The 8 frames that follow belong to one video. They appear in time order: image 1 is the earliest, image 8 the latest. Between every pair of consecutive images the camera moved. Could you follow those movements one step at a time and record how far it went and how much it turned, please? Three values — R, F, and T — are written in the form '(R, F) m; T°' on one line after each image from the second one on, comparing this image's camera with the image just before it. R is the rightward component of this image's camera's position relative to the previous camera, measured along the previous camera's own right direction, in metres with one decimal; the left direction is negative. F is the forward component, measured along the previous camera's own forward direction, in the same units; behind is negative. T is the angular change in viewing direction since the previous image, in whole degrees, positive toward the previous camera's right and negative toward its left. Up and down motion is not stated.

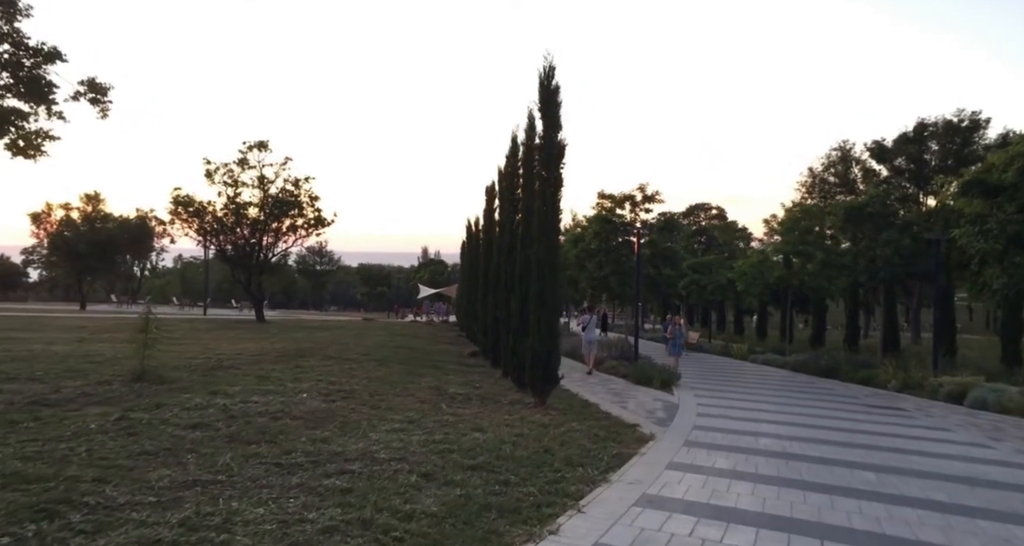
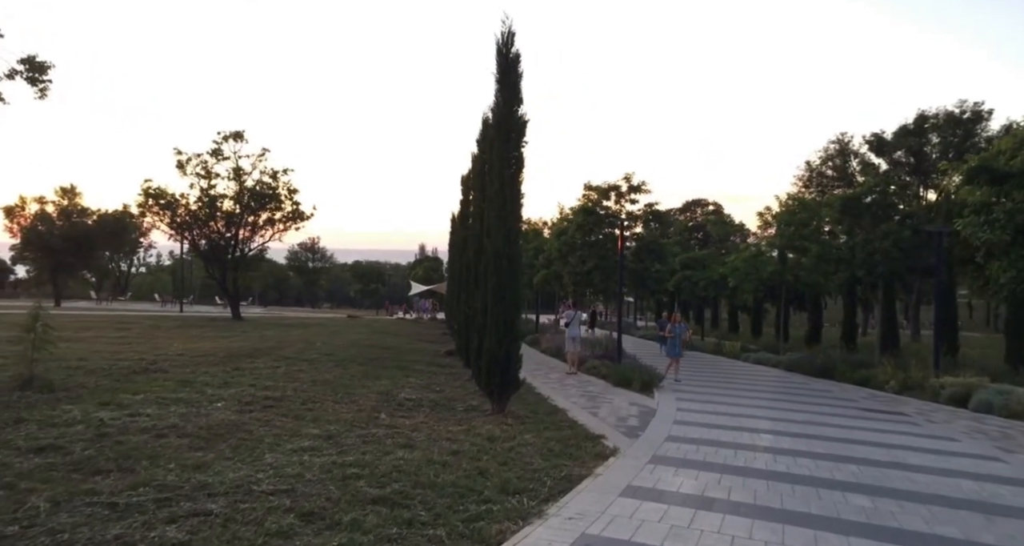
(+0.6, +1.1) m; 0°
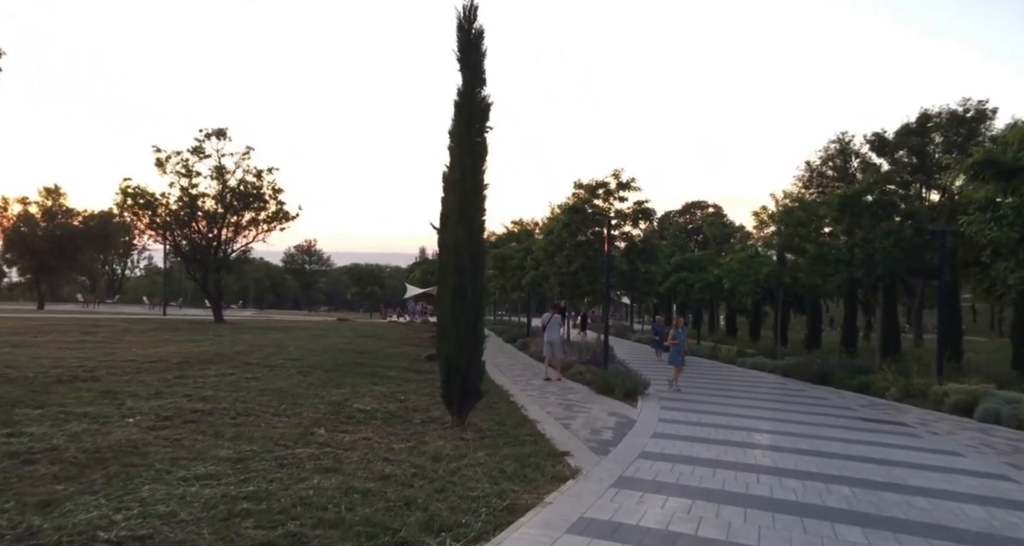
(+0.5, +0.8) m; 0°
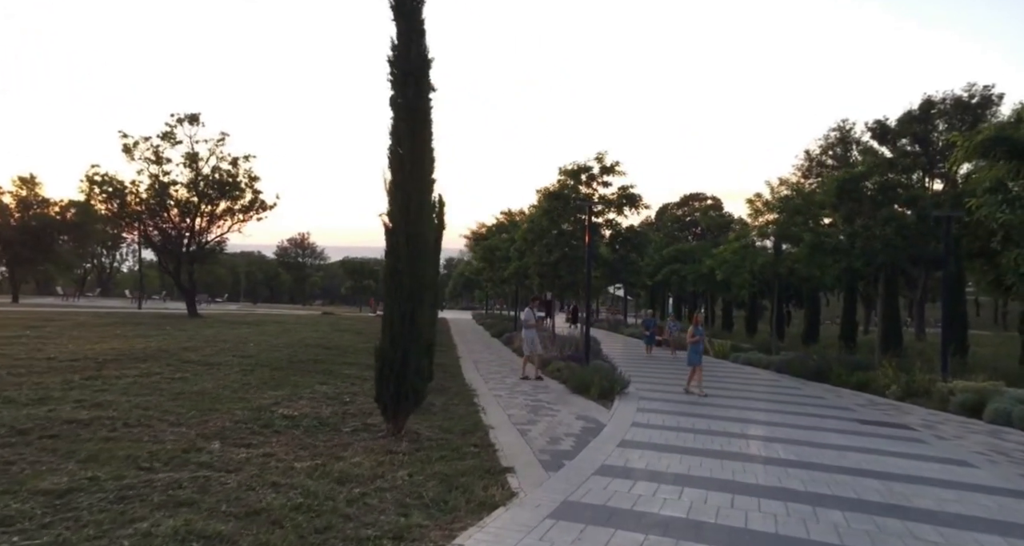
(+0.6, +1.1) m; 0°
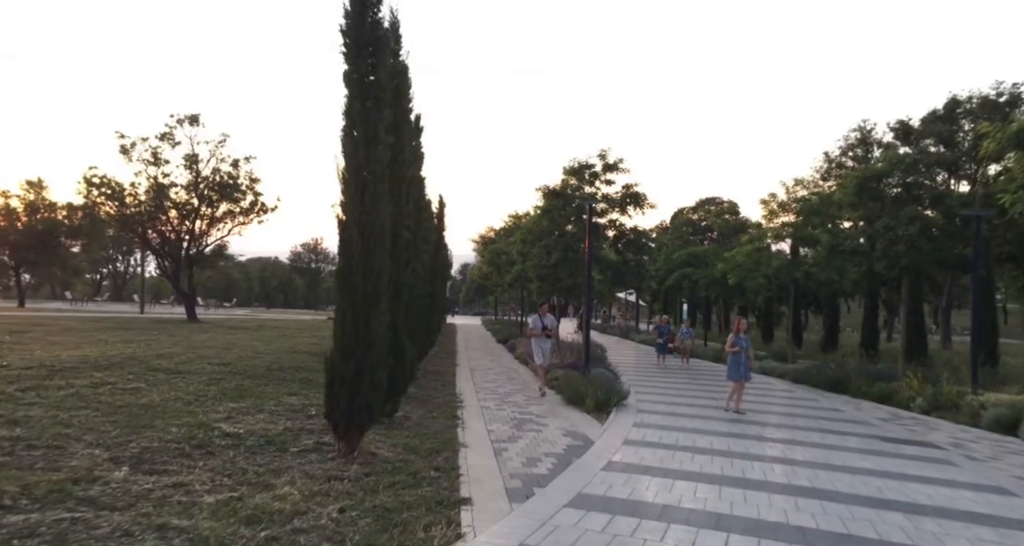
(+0.5, +0.9) m; -1°
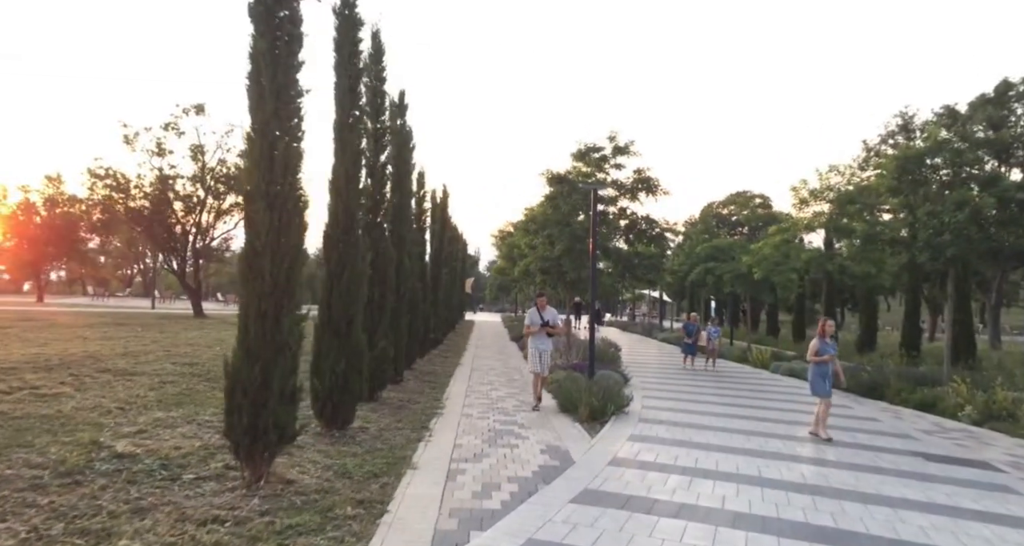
(+0.7, +1.3) m; -3°
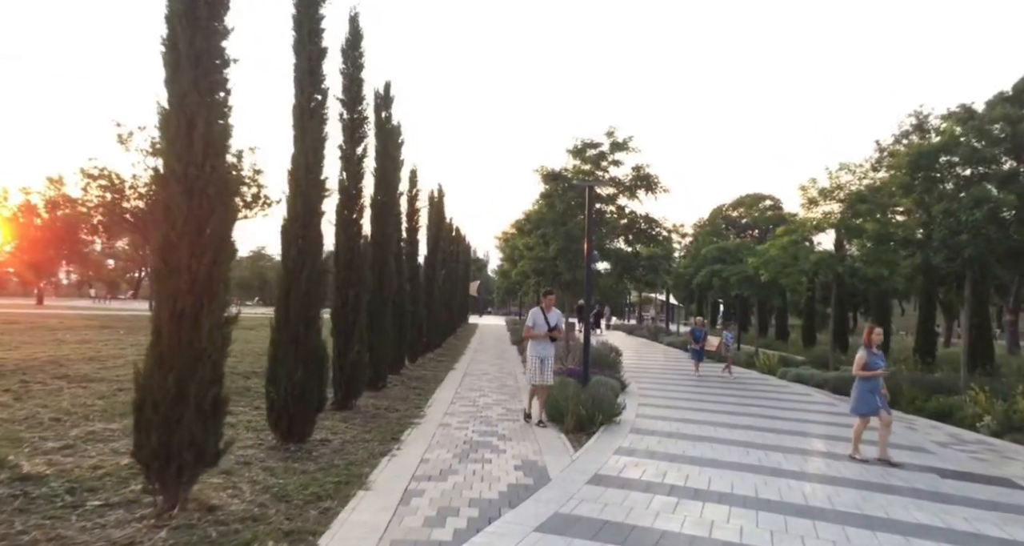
(+0.4, +0.6) m; -1°
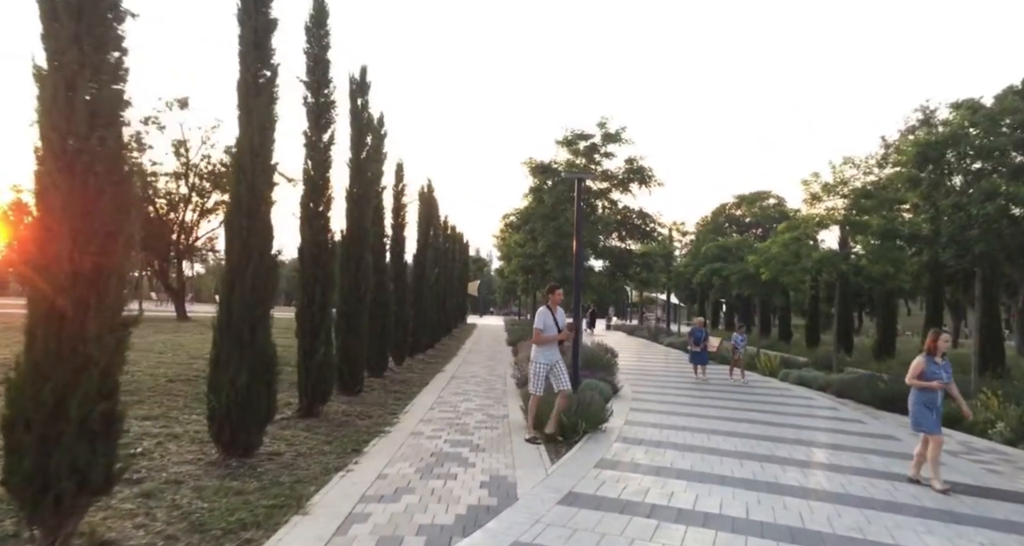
(+0.4, +0.6) m; 0°
